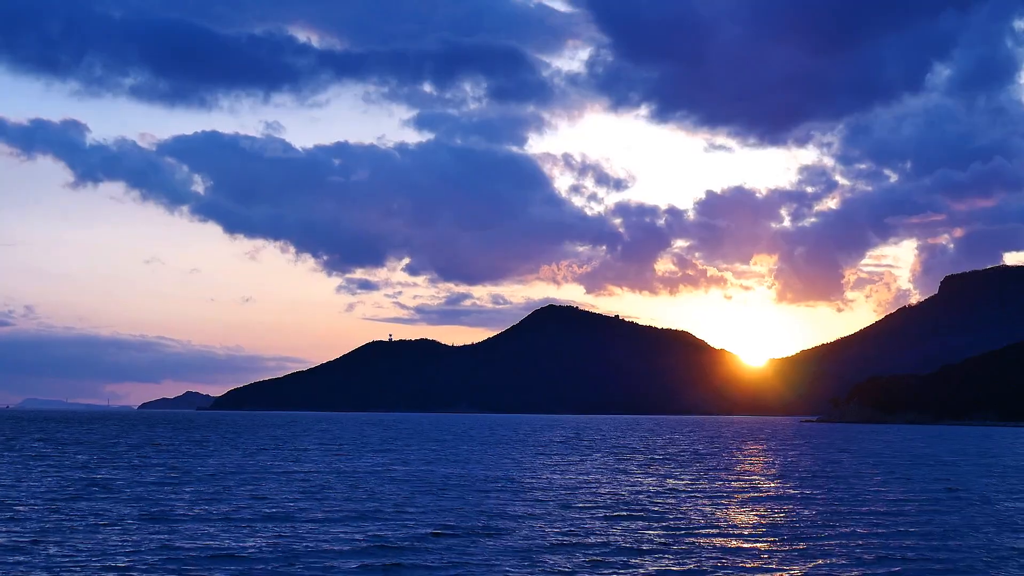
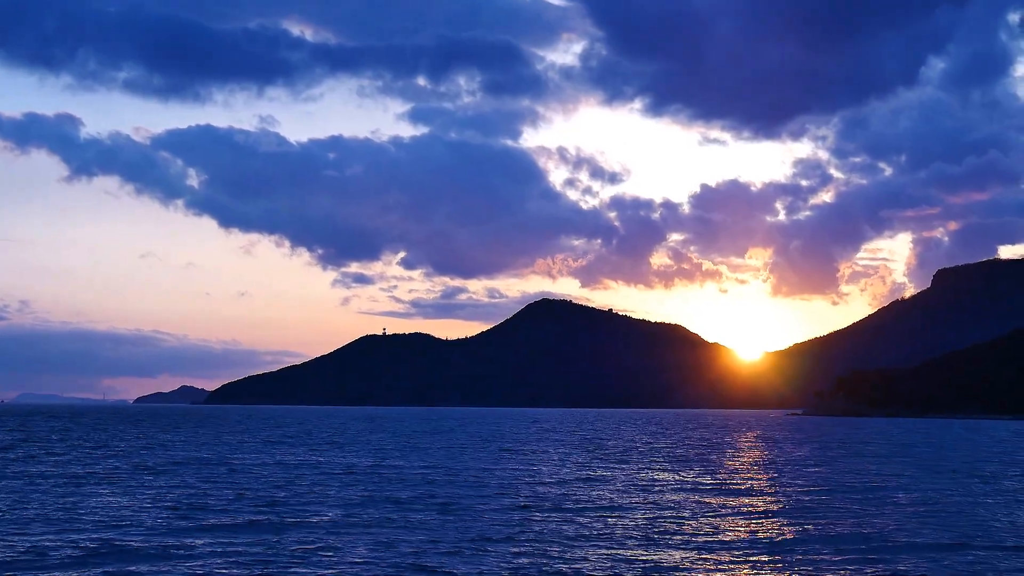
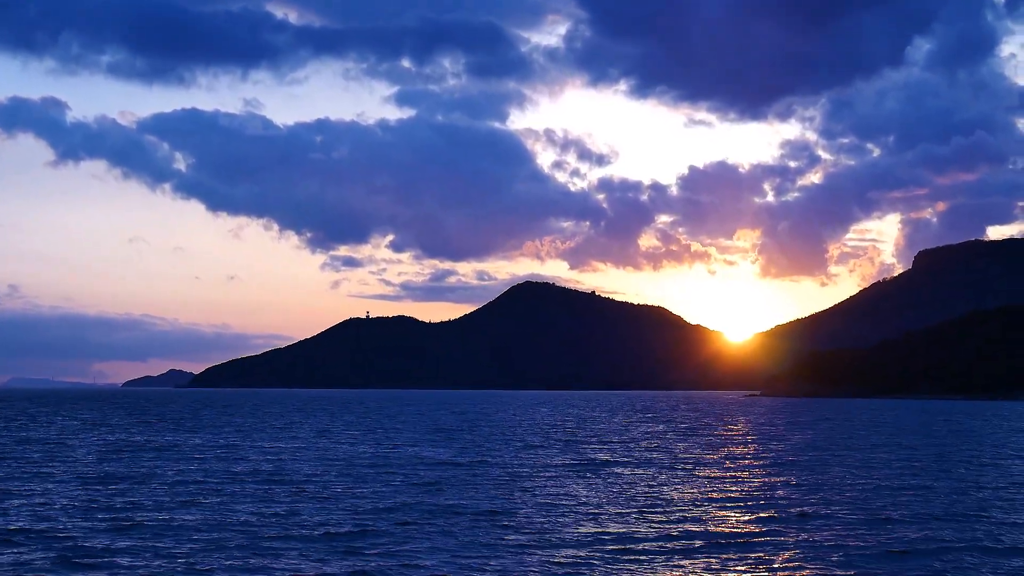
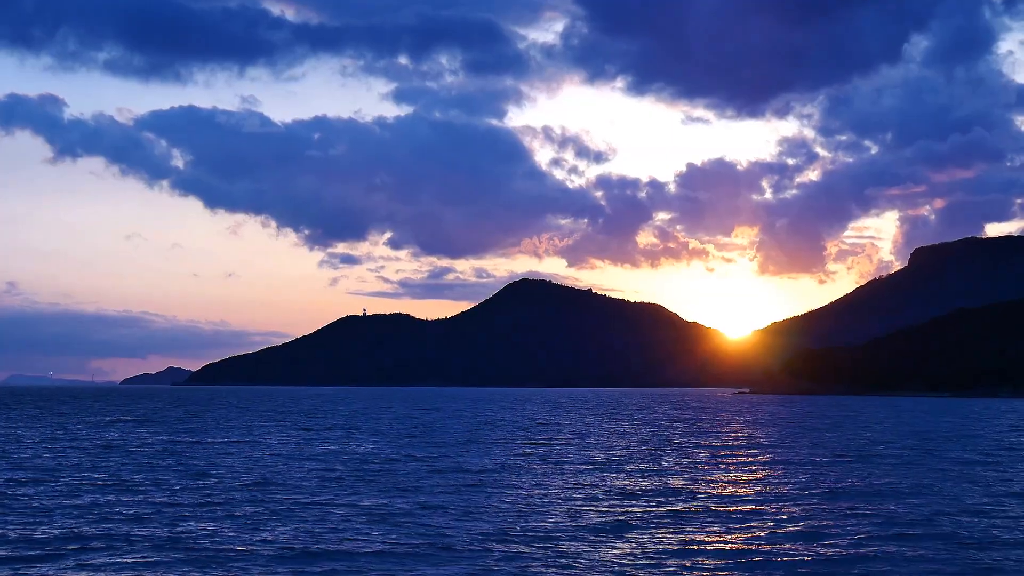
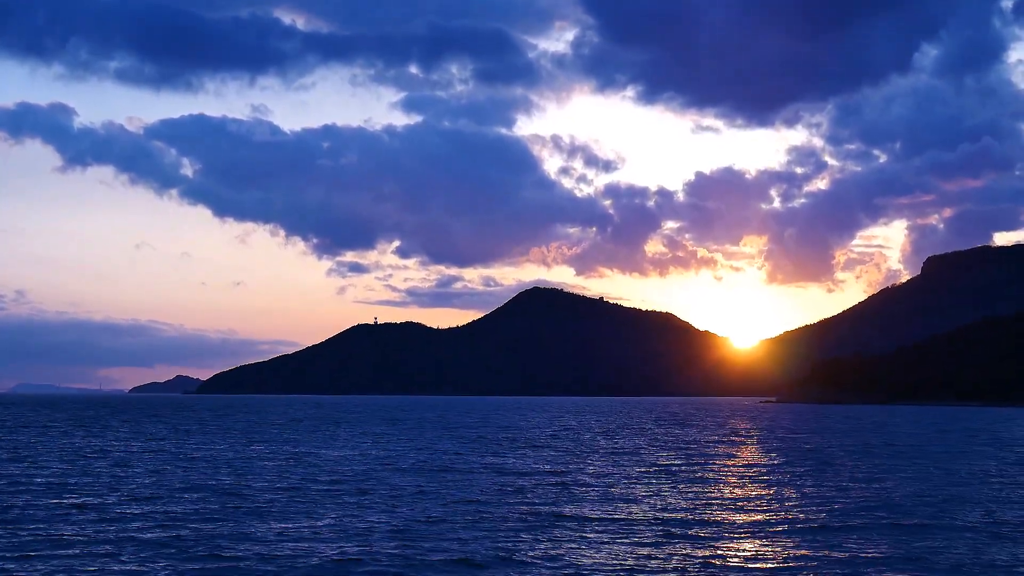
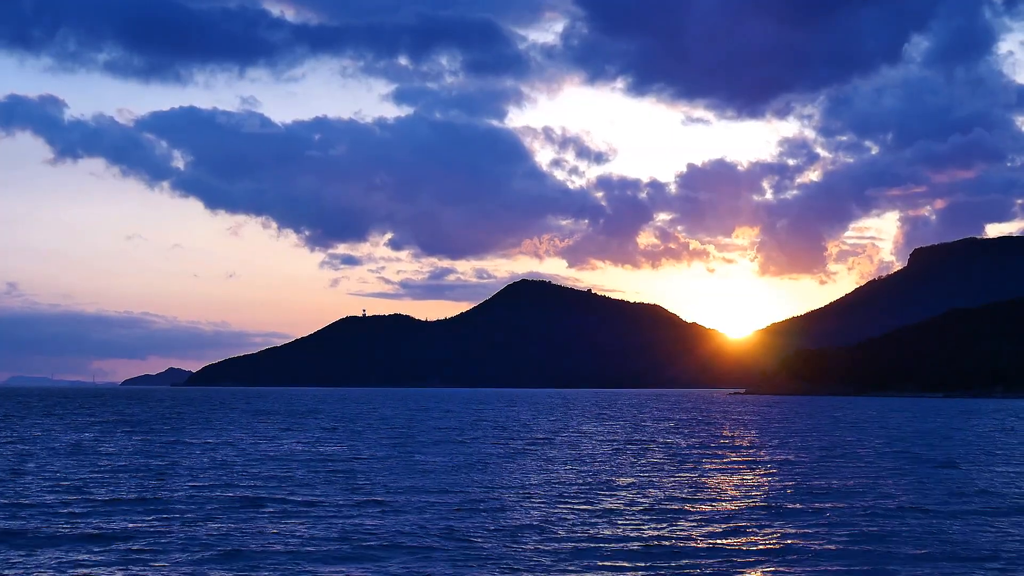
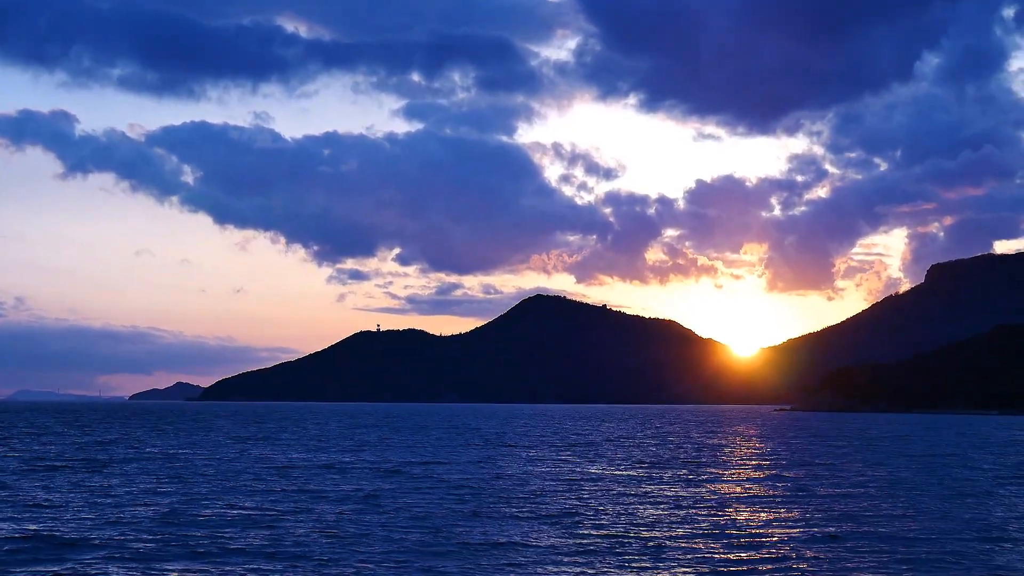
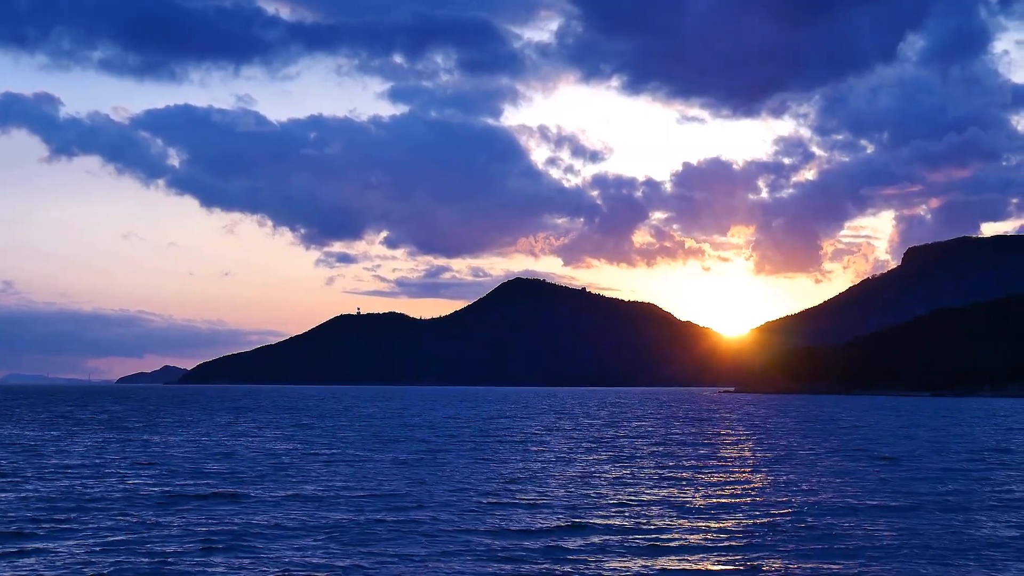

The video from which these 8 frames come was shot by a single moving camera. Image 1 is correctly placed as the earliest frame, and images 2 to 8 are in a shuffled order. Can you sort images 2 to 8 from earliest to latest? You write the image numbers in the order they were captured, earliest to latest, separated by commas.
2, 7, 5, 3, 4, 6, 8
